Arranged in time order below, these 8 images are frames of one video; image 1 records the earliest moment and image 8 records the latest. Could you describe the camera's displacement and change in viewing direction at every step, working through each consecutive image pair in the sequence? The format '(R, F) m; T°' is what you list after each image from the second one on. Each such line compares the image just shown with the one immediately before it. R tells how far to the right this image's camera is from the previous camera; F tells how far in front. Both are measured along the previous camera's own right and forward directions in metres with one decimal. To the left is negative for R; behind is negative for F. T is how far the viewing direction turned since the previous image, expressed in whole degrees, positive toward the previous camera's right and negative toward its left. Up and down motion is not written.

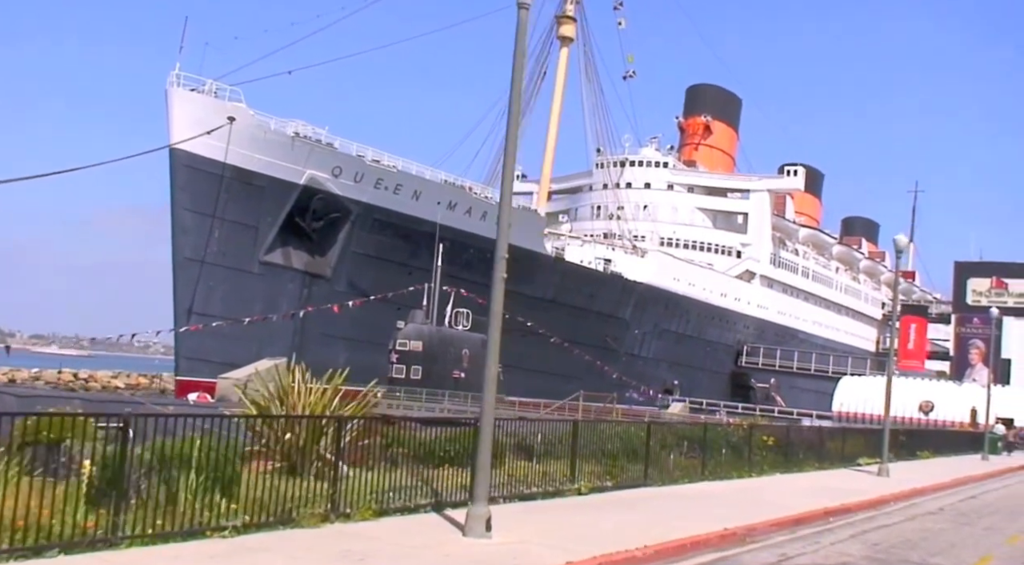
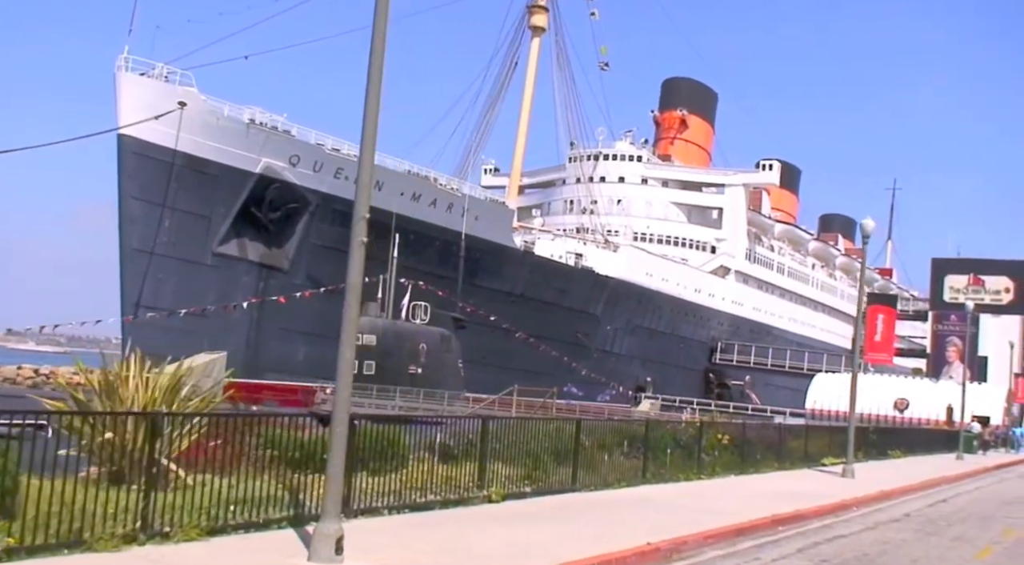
(+0.5, +0.8) m; +1°
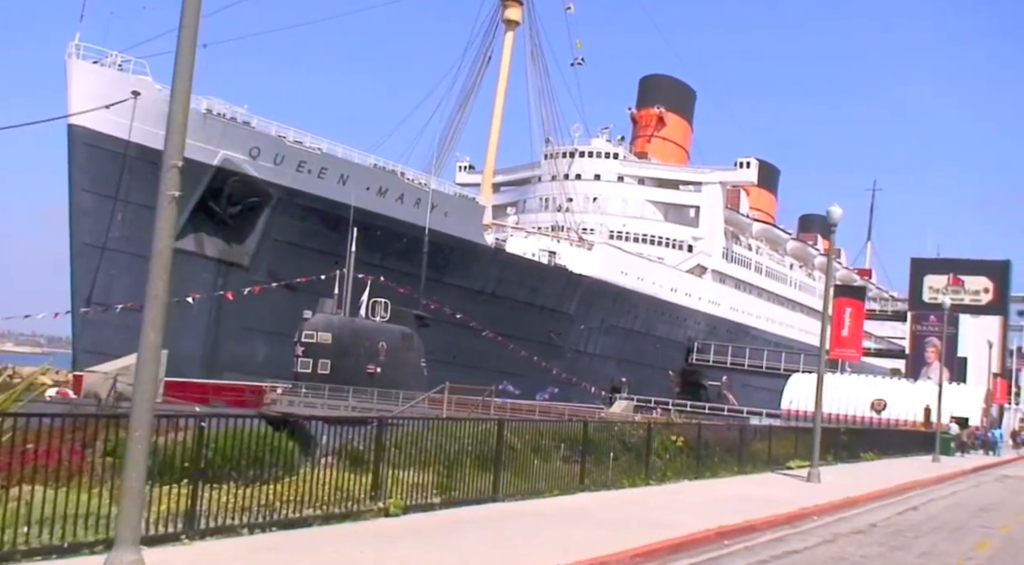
(+0.4, +0.7) m; +1°
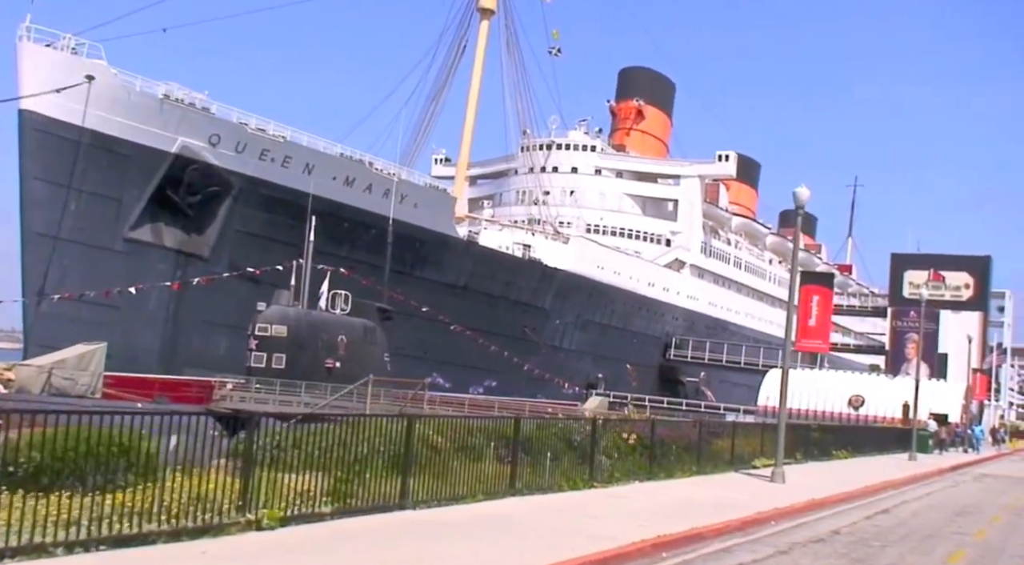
(+0.4, +0.6) m; +1°
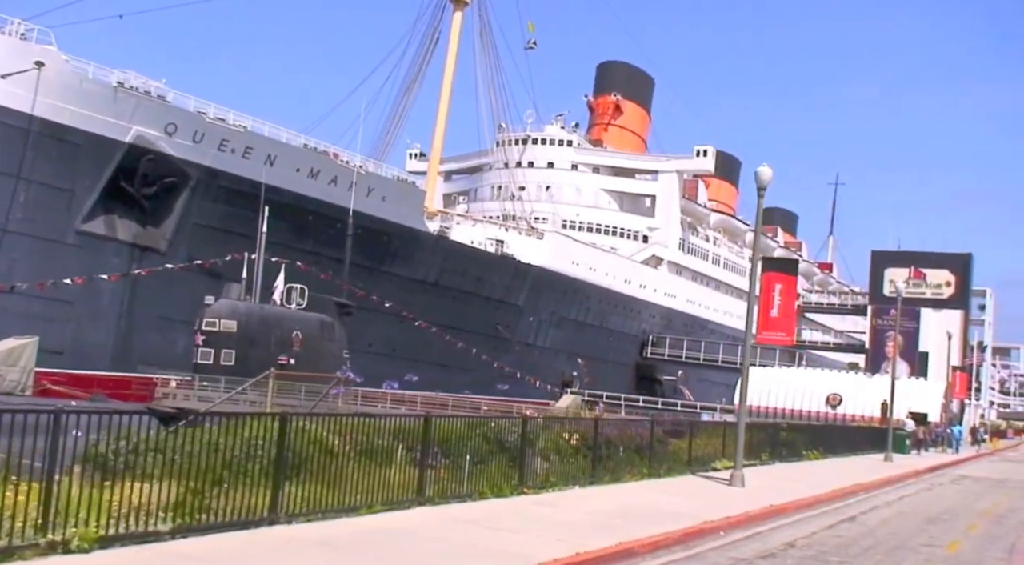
(+0.4, +0.7) m; +1°
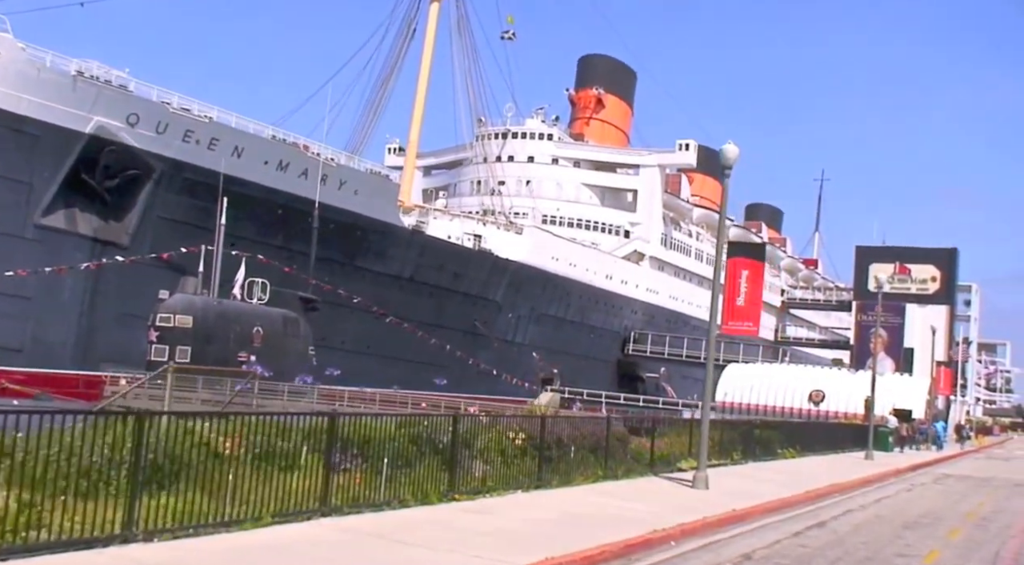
(+0.3, +0.6) m; +1°
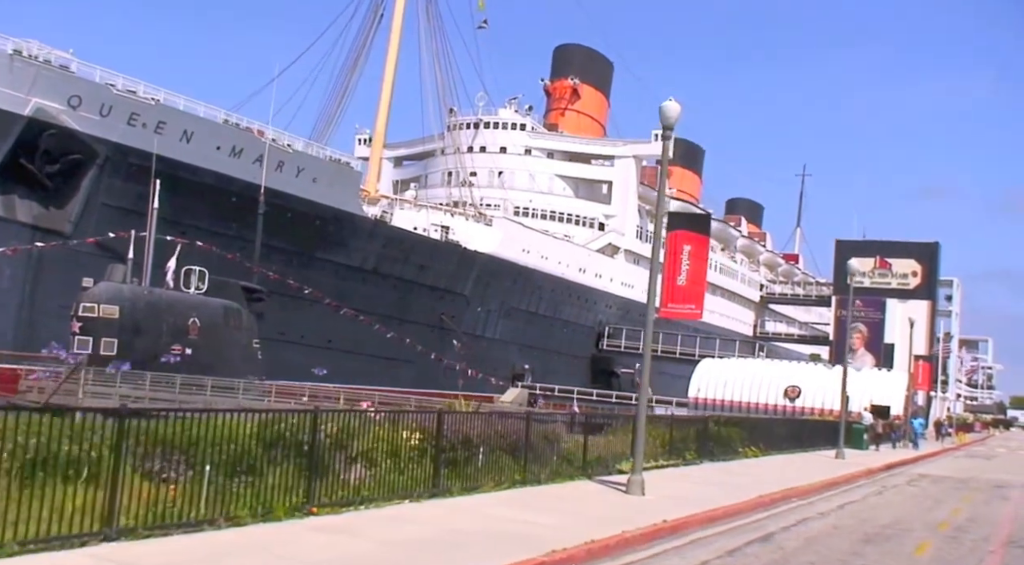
(+0.5, +0.9) m; +1°
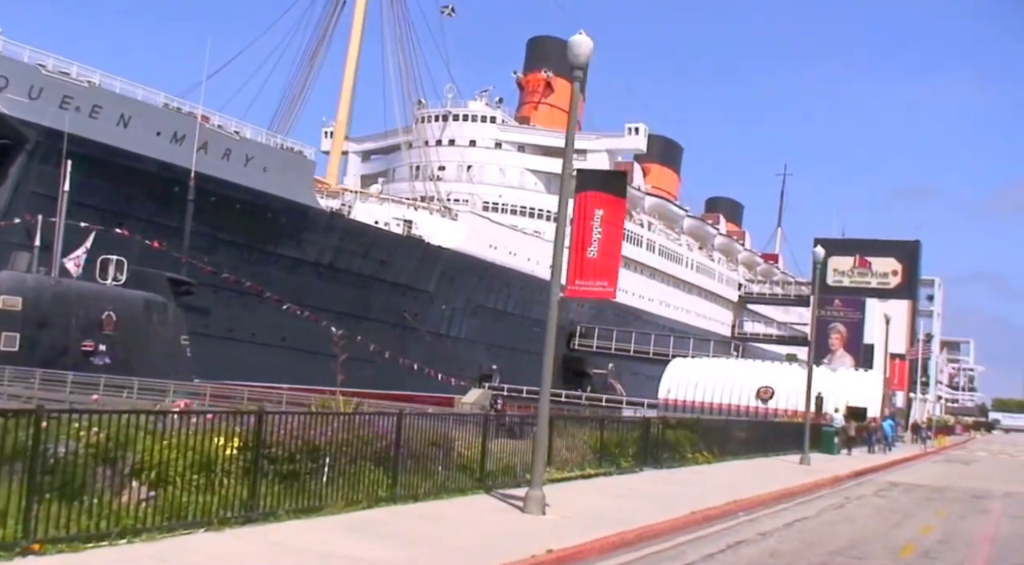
(+0.6, +1.1) m; +1°
